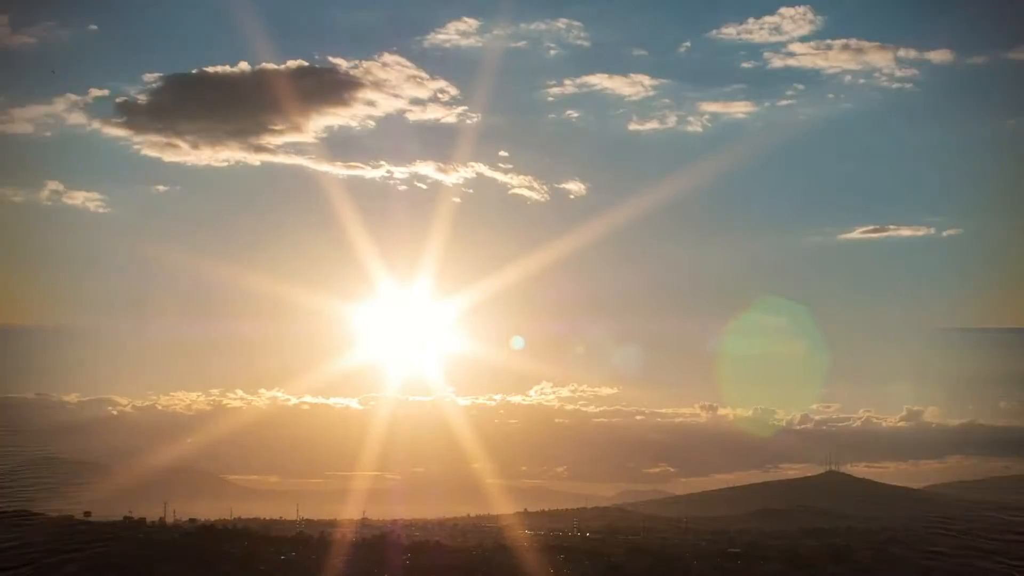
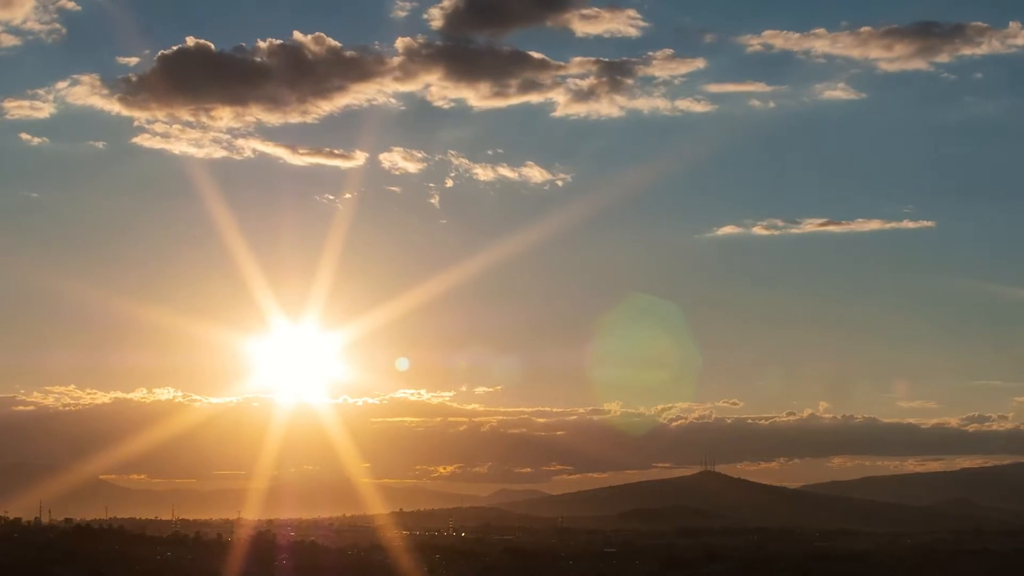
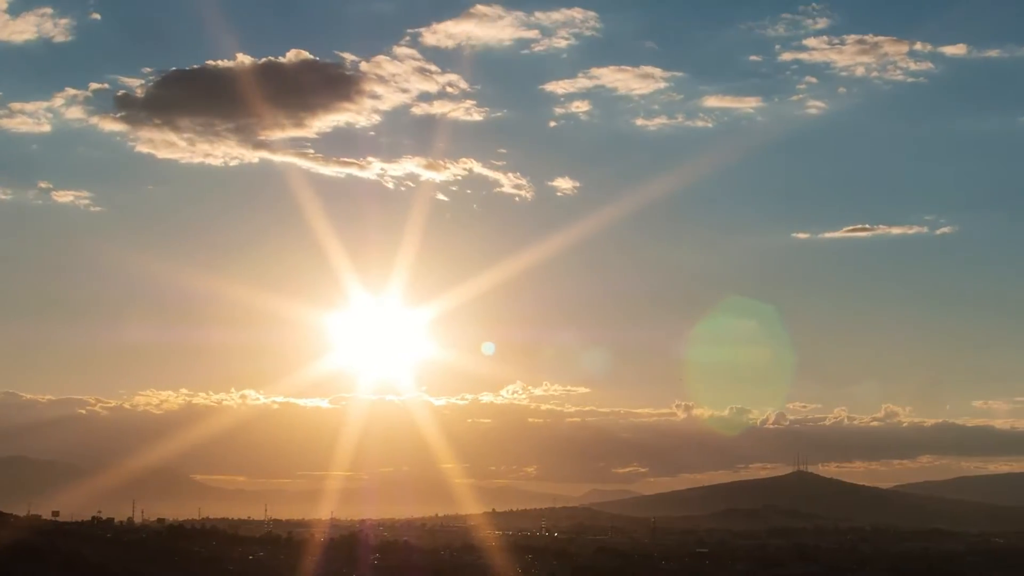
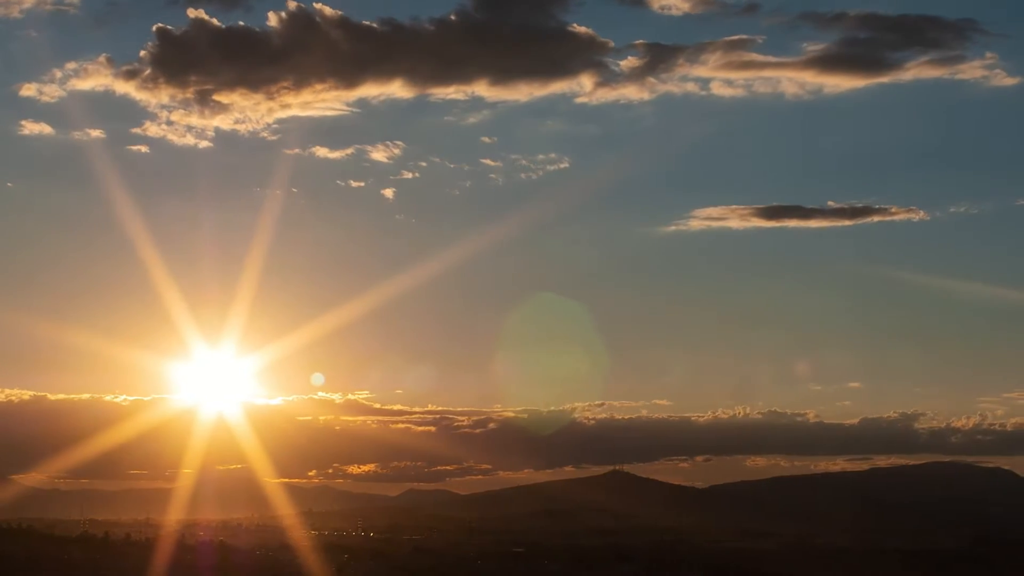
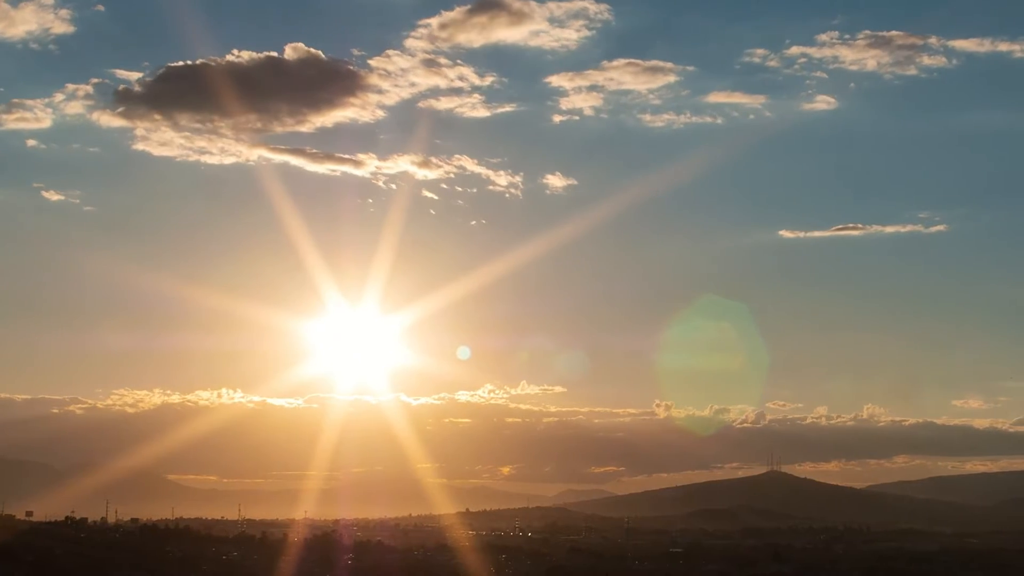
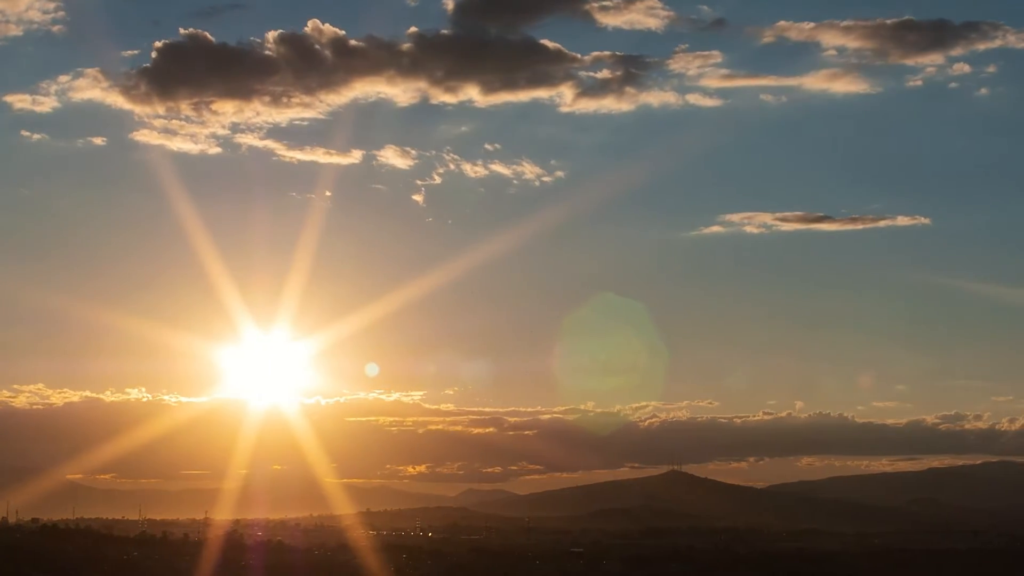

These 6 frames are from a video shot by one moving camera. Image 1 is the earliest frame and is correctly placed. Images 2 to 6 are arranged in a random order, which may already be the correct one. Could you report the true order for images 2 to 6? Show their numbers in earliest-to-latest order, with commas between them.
3, 5, 2, 6, 4
